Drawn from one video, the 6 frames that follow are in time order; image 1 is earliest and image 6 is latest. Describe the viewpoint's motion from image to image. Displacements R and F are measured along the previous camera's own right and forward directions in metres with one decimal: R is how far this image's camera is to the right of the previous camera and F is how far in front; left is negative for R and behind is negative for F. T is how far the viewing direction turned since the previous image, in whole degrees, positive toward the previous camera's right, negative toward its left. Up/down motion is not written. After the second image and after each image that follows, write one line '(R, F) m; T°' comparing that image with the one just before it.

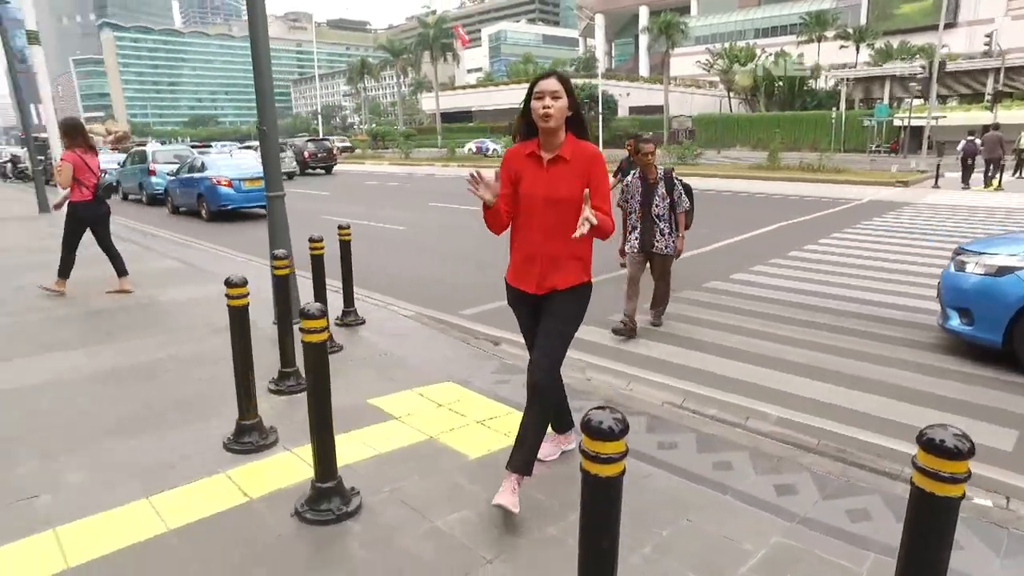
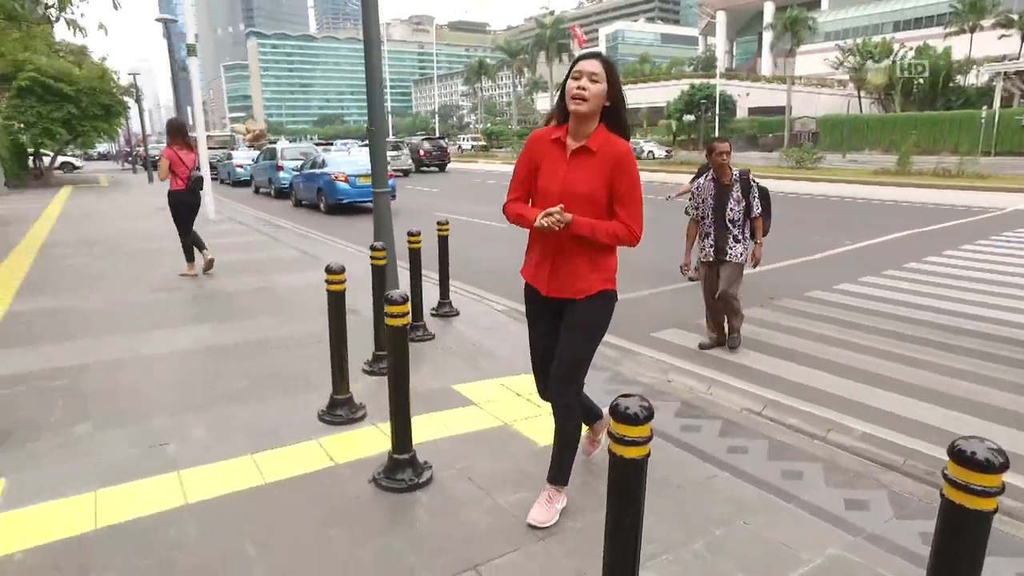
(+0.2, -0.1) m; -9°
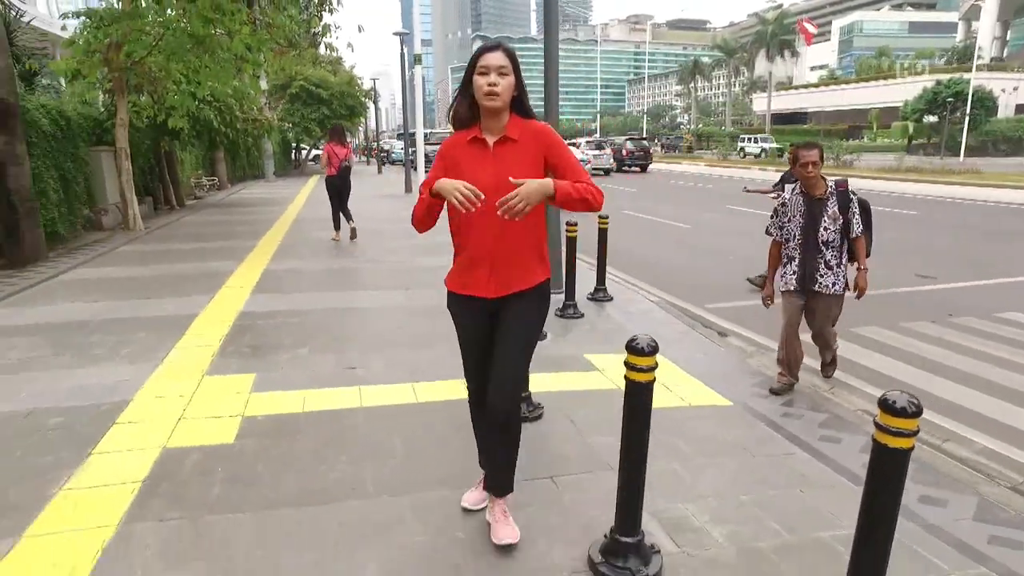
(+0.6, -0.7) m; -17°
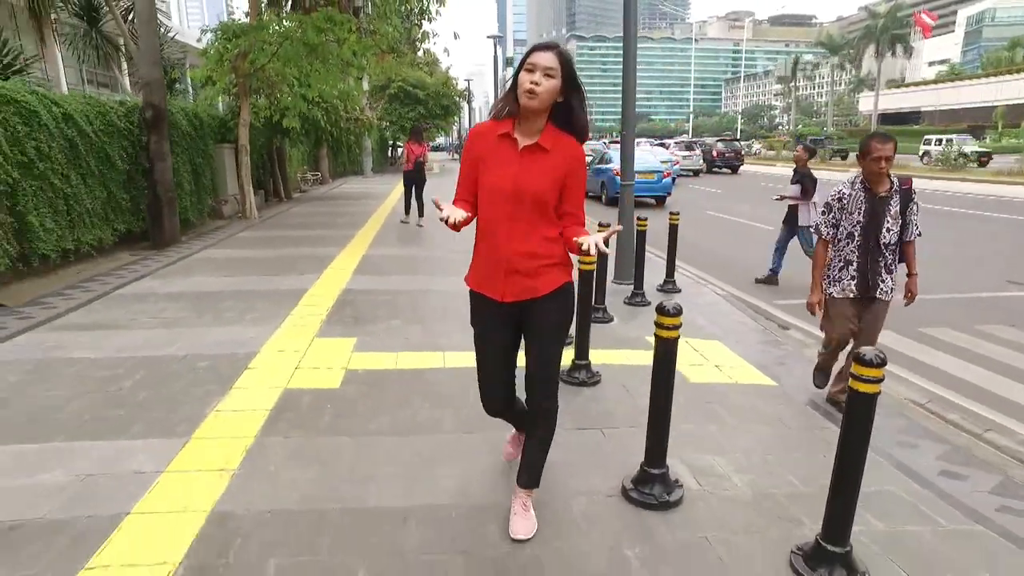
(+0.2, -0.6) m; -8°
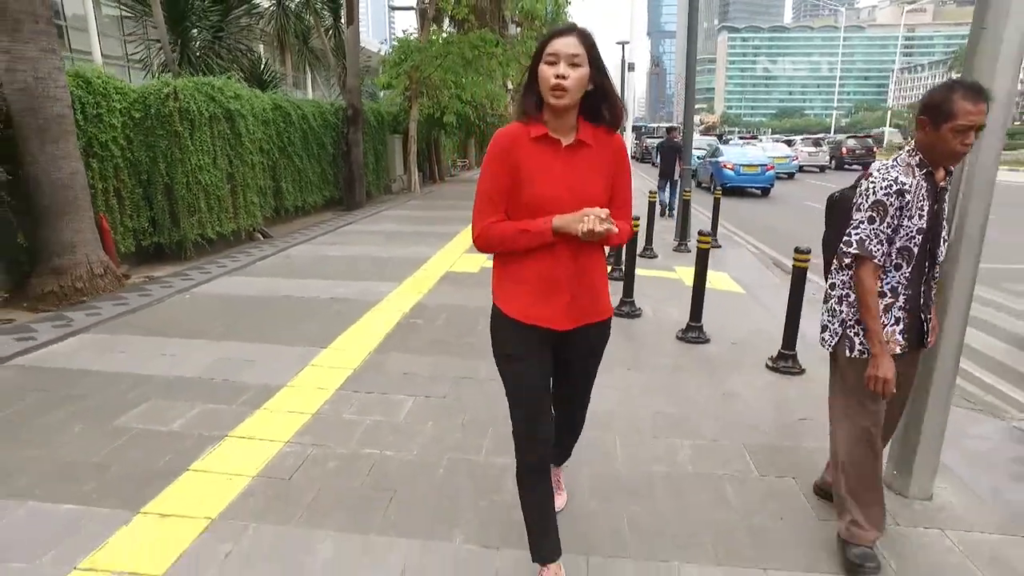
(+0.9, -3.2) m; -12°
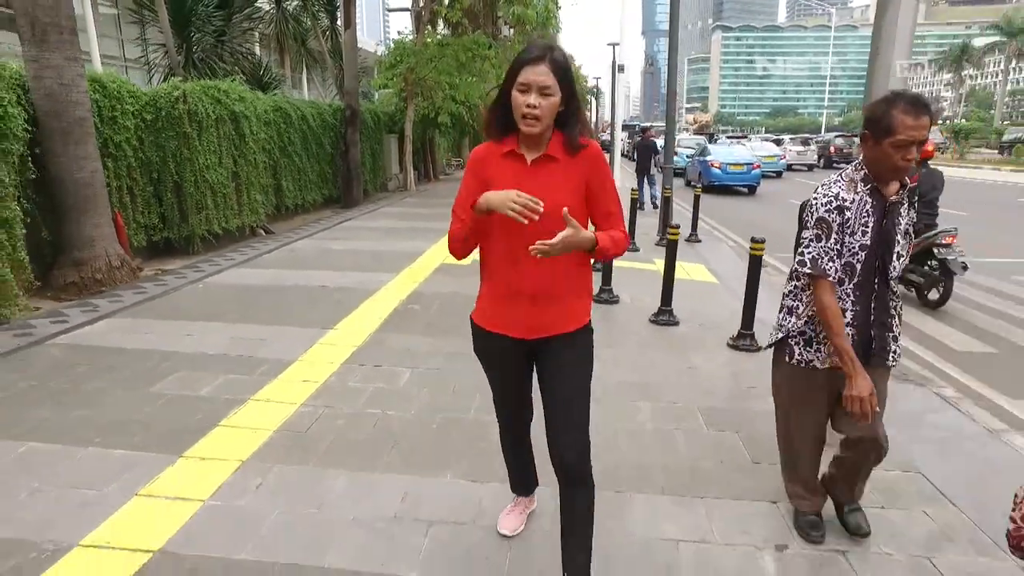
(+0.1, -0.6) m; 0°
